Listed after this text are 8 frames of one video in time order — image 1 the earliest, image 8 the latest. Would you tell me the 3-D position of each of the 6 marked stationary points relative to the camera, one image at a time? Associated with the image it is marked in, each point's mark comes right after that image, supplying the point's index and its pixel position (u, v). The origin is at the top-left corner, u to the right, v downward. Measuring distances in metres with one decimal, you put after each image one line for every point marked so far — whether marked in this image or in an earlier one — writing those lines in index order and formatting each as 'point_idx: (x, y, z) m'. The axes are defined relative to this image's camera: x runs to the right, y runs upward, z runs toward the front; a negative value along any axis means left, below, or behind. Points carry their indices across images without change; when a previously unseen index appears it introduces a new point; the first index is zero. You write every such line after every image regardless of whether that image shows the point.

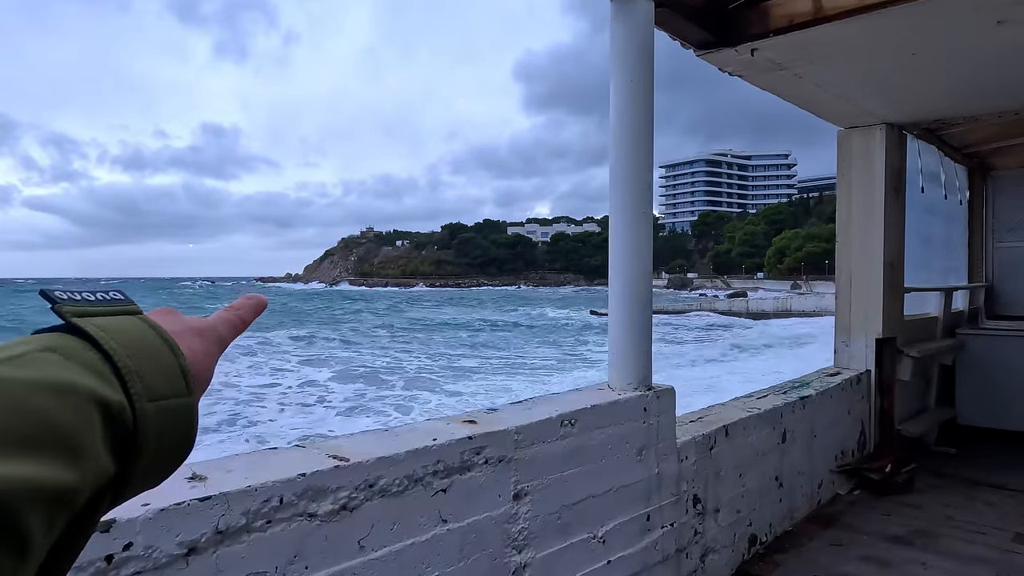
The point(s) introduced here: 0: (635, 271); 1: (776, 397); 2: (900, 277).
0: (+0.4, +0.1, +2.0) m
1: (+1.1, -0.5, +2.8) m
2: (+2.1, +0.1, +3.6) m
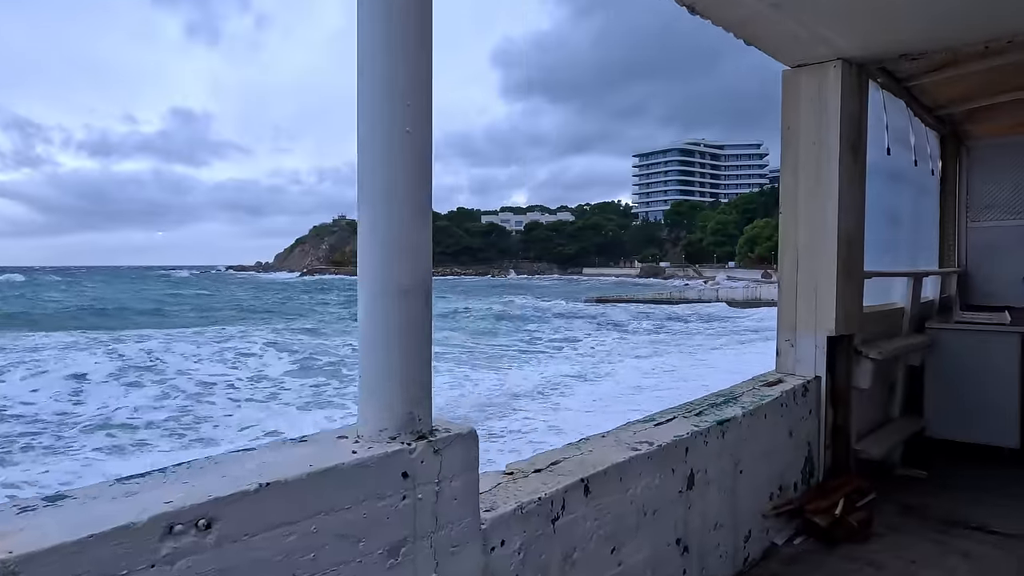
0: (-0.2, +0.1, +1.1) m
1: (+0.5, -0.4, +2.0) m
2: (+1.5, +0.1, +2.9) m
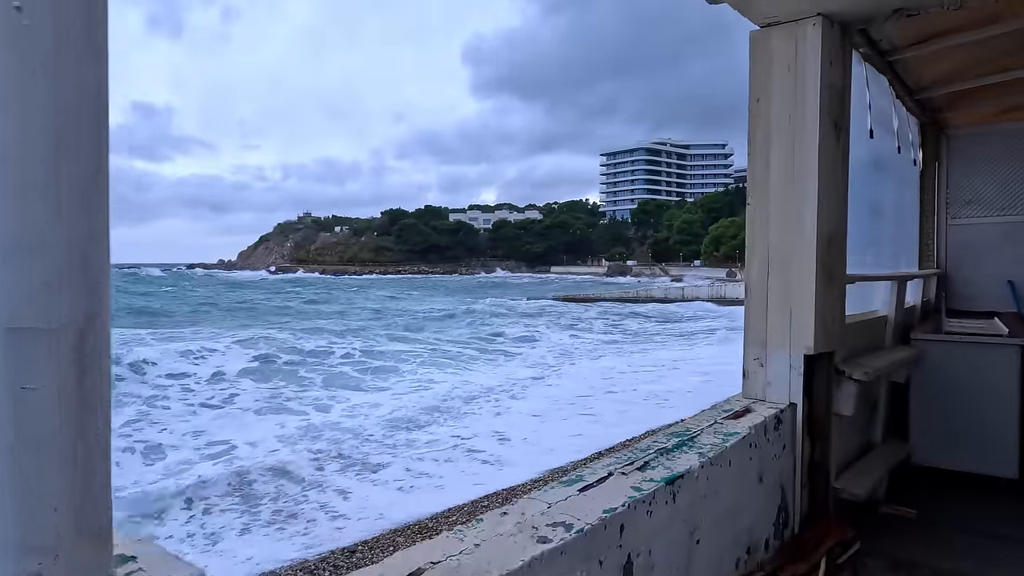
0: (-0.4, +0.1, +0.6) m
1: (+0.2, -0.4, +1.5) m
2: (+1.2, +0.1, +2.4) m
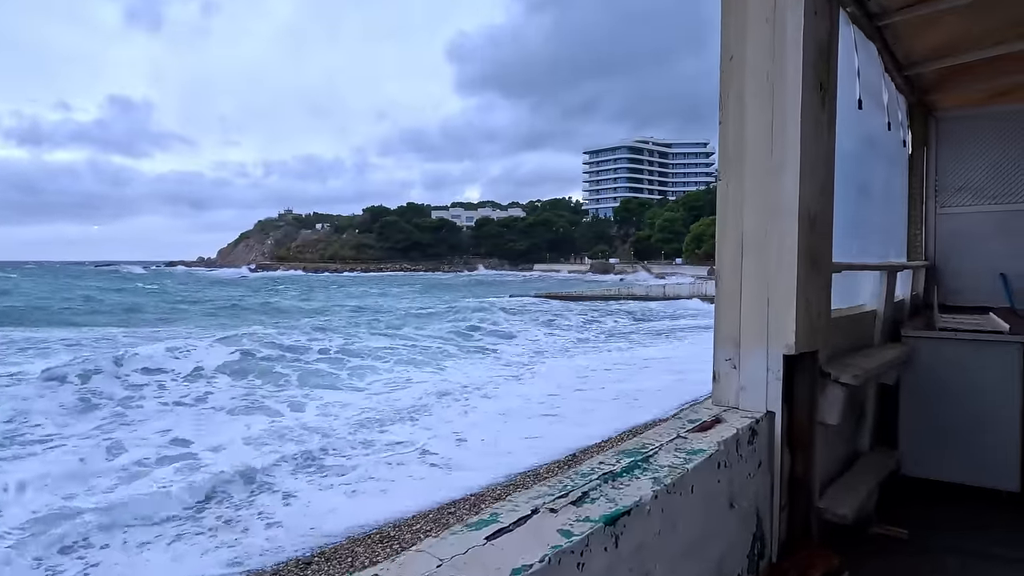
0: (-0.6, +0.1, +0.2) m
1: (+0.1, -0.4, +1.1) m
2: (+1.0, +0.1, +2.0) m
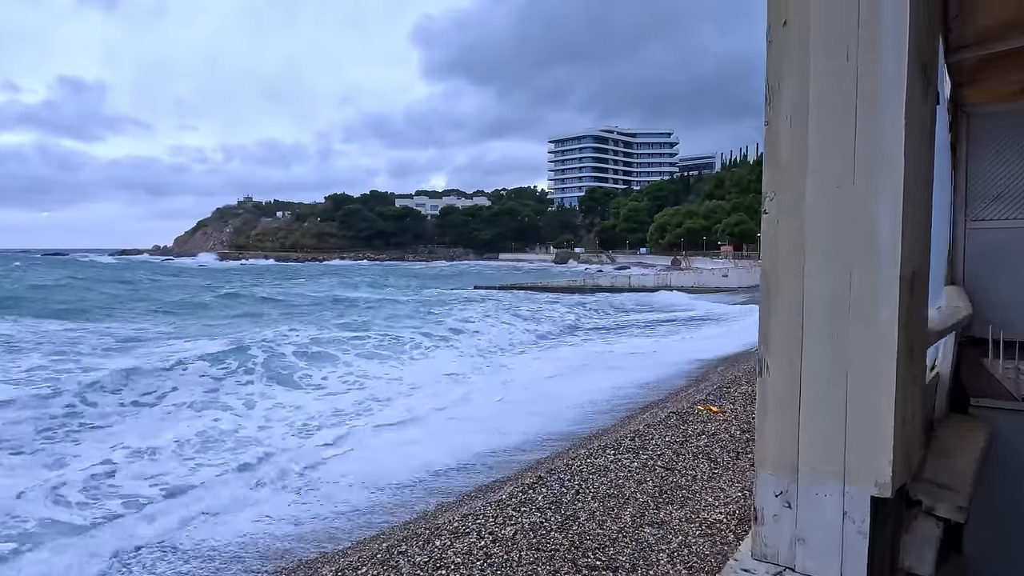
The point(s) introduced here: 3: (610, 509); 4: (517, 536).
0: (-0.6, -0.1, -0.6) m
1: (0.0, -0.6, +0.4) m
2: (+0.8, 0.0, +1.3) m
3: (+1.0, -2.2, +6.6) m
4: (0.0, -2.3, +6.1) m
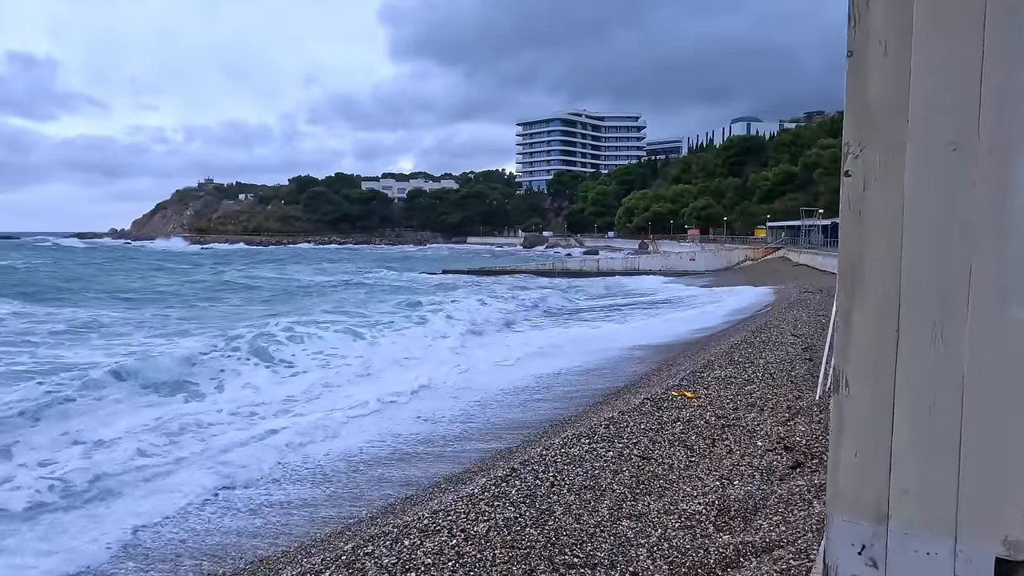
0: (-0.6, -0.2, -1.0) m
1: (0.0, -0.6, 0.0) m
2: (+0.8, 0.0, +1.0) m
3: (+0.7, -2.1, +6.4) m
4: (-0.2, -2.2, +5.8) m
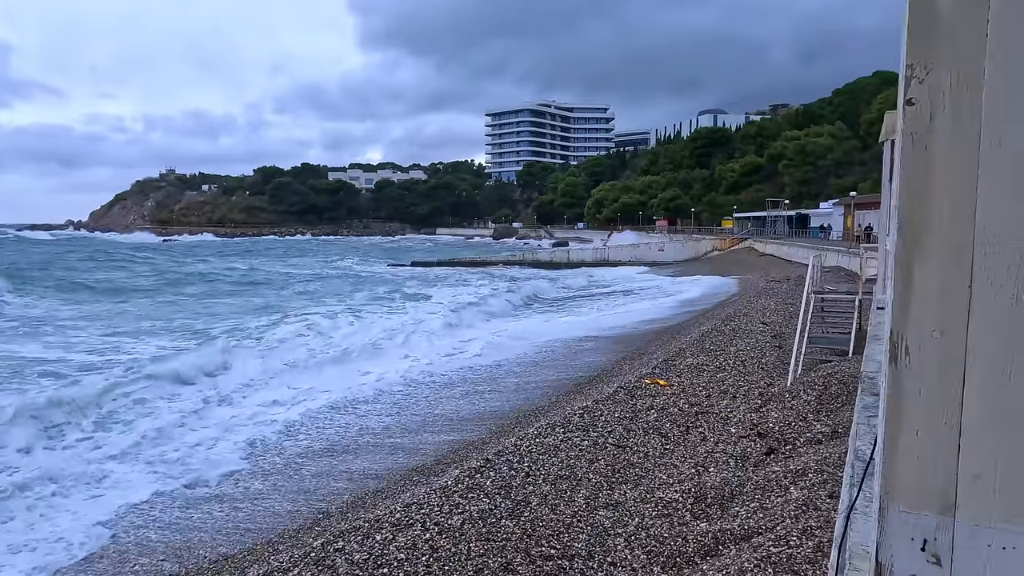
0: (-0.5, -0.1, -1.2) m
1: (+0.1, -0.6, -0.1) m
2: (+0.8, 0.0, +0.9) m
3: (+0.5, -1.9, +6.2) m
4: (-0.4, -2.0, +5.6) m
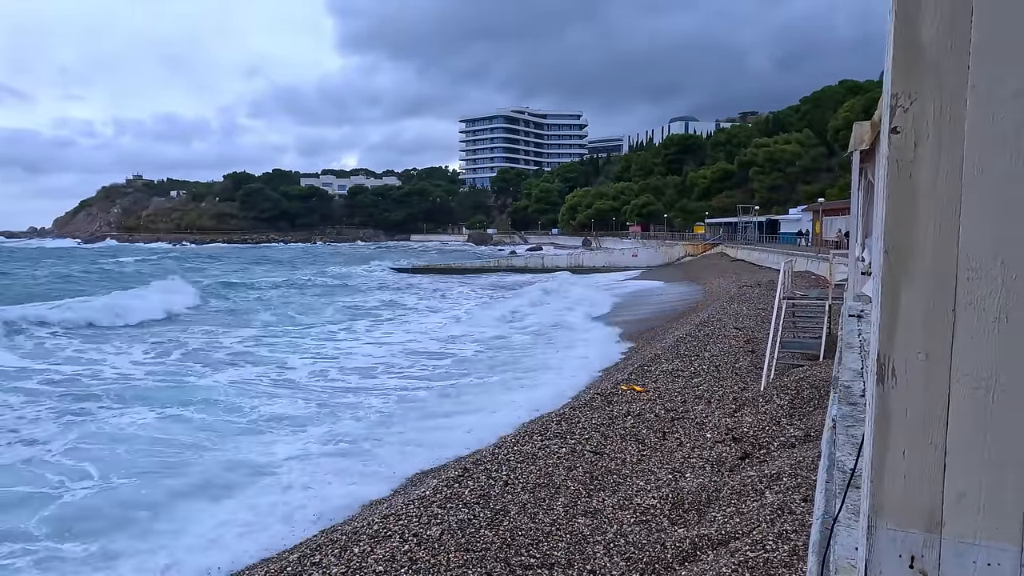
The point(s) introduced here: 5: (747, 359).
0: (-0.4, -0.1, -1.2) m
1: (+0.1, -0.6, -0.1) m
2: (+0.8, 0.0, +0.9) m
3: (+0.3, -2.0, +6.2) m
4: (-0.6, -2.1, +5.6) m
5: (+3.9, -1.2, +10.9) m
